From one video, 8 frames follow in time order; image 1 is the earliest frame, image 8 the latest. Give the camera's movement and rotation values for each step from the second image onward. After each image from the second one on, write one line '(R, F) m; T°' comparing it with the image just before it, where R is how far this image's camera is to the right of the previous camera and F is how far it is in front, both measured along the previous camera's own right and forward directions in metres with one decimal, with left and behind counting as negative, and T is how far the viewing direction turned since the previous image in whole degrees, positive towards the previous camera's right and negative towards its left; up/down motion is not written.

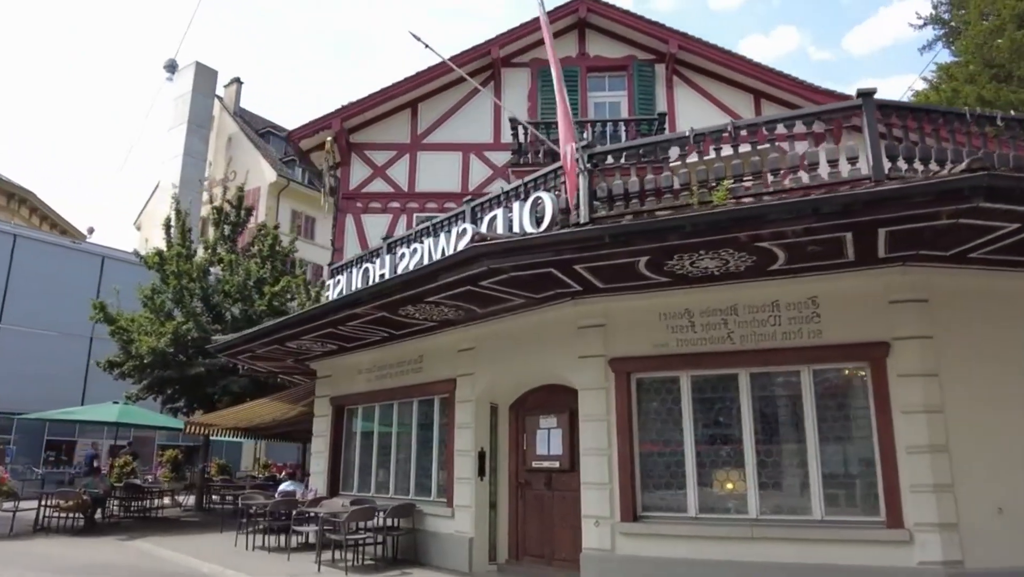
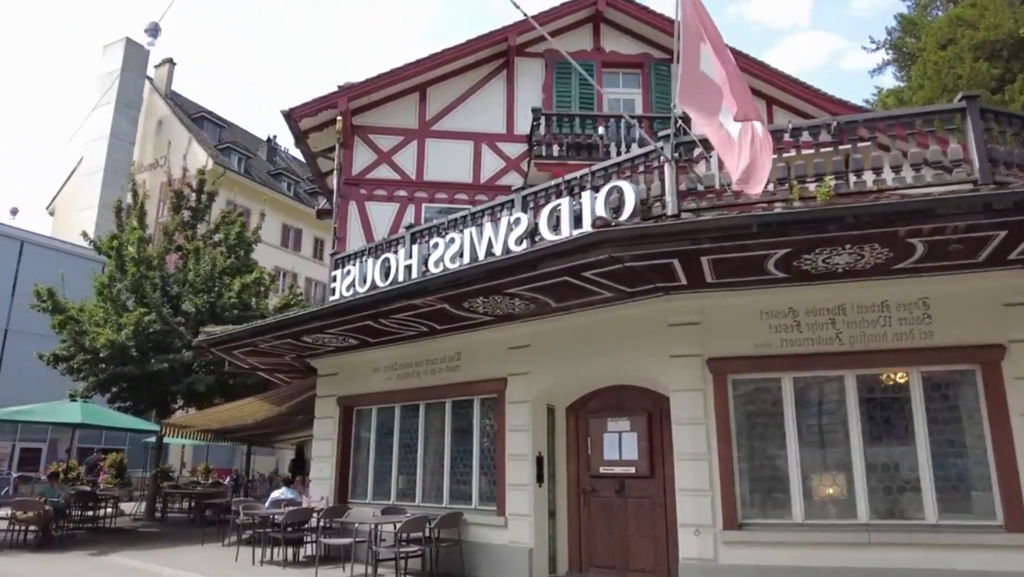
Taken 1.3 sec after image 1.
(-1.8, +0.7) m; +7°
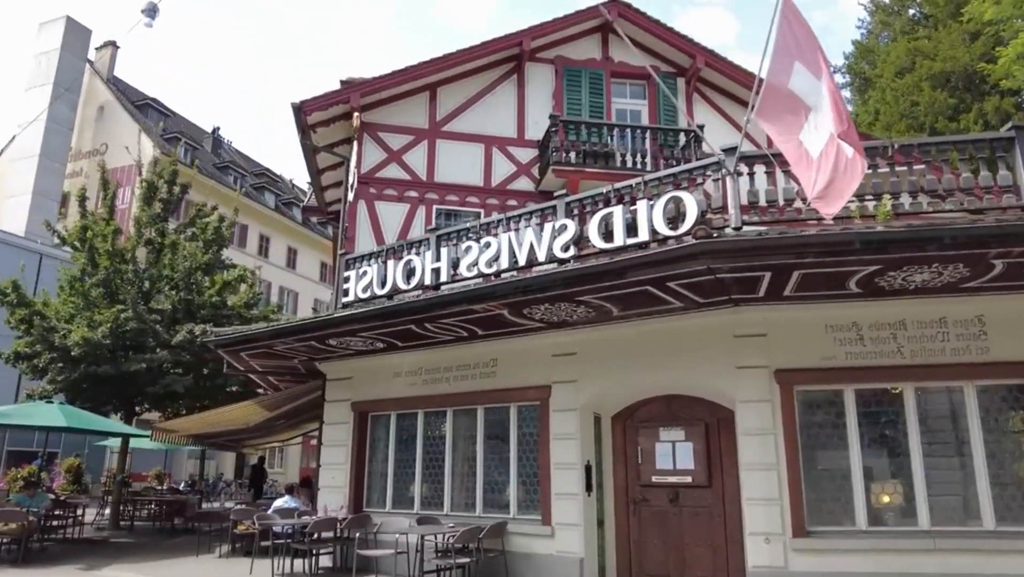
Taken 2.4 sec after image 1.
(-1.5, +0.2) m; +6°
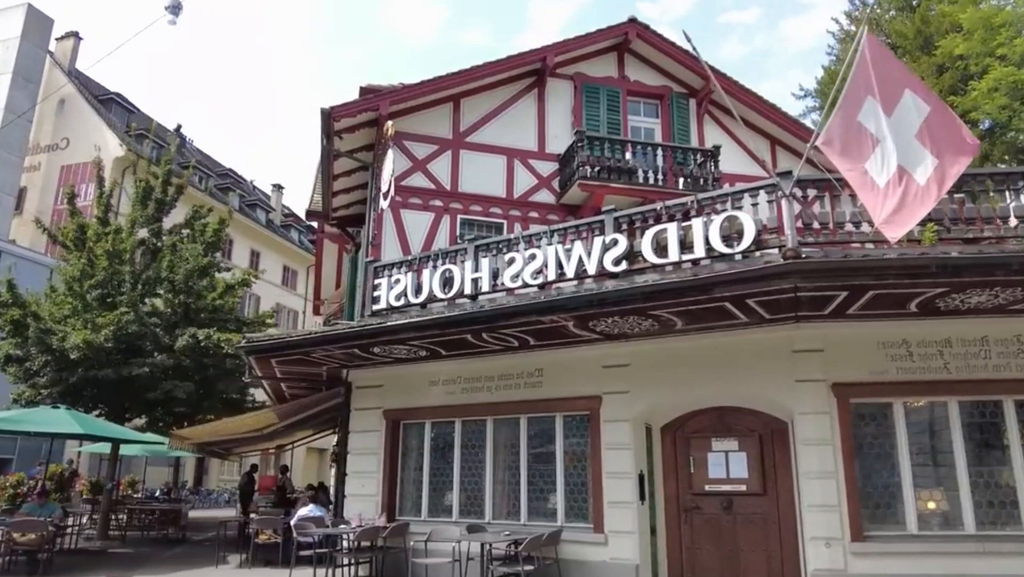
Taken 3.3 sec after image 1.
(-1.4, -0.1) m; +5°
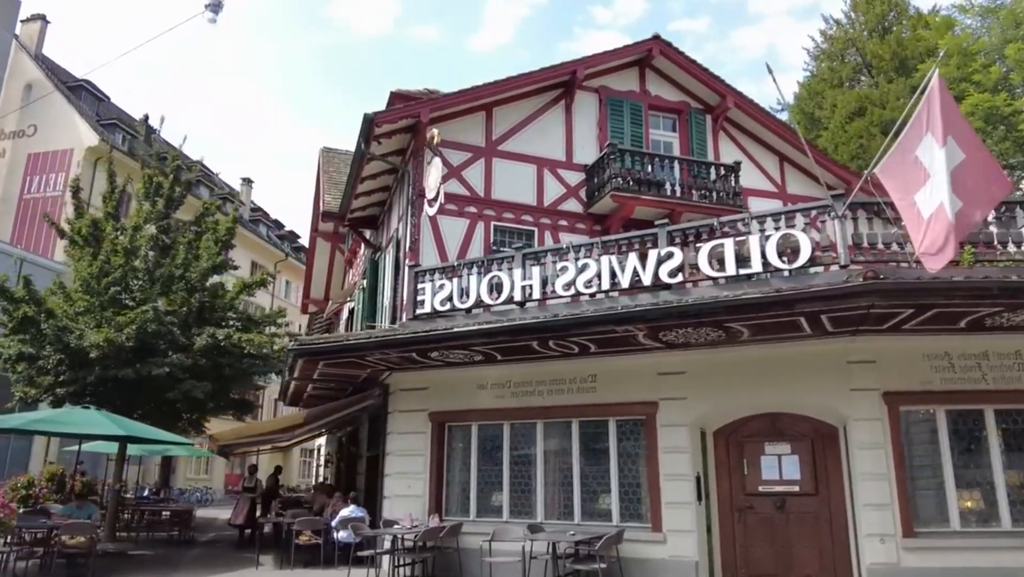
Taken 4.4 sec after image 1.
(-1.6, -0.3) m; +5°
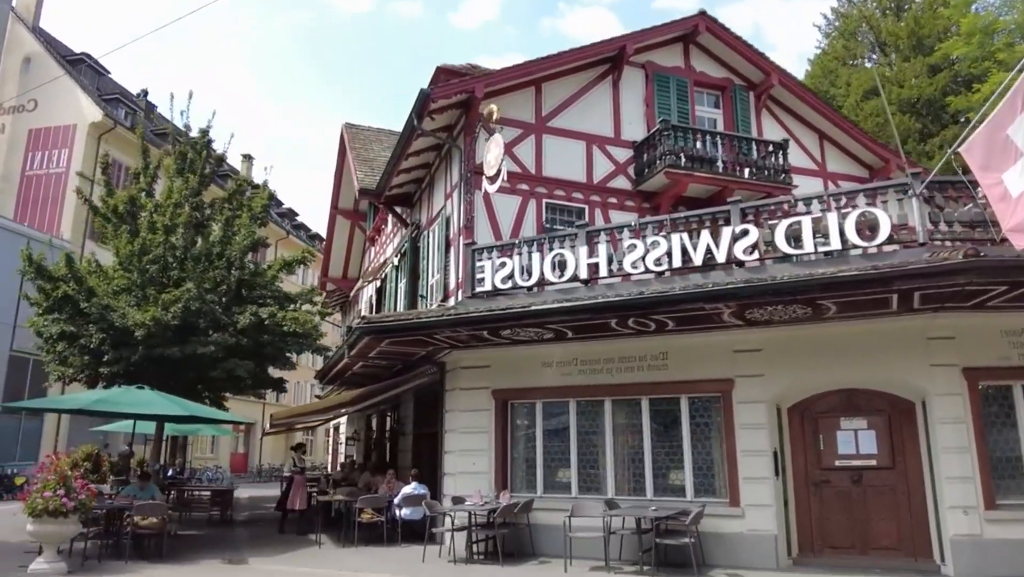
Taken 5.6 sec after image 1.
(-1.3, 0.0) m; +2°
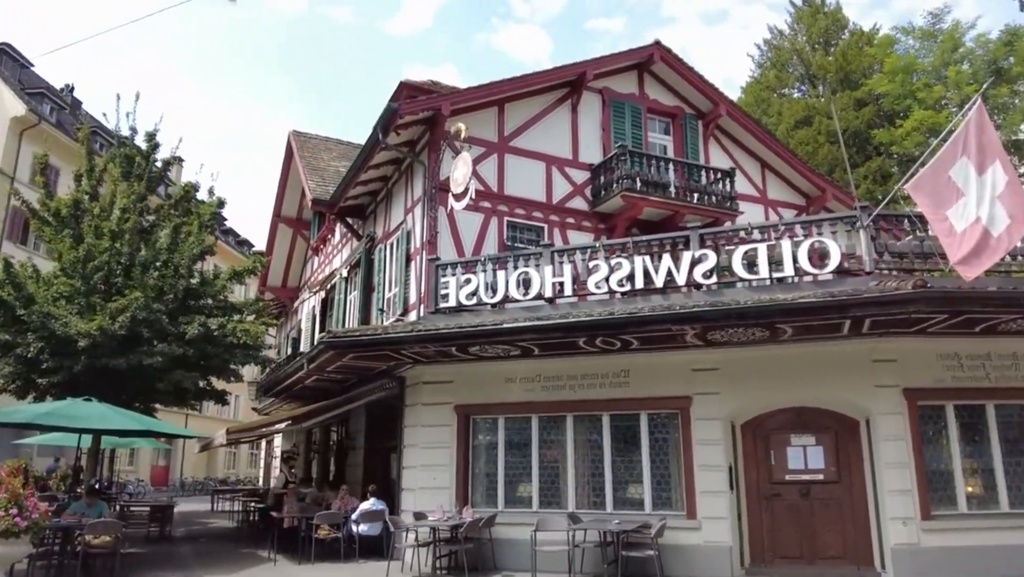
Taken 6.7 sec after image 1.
(-0.6, -0.2) m; +6°
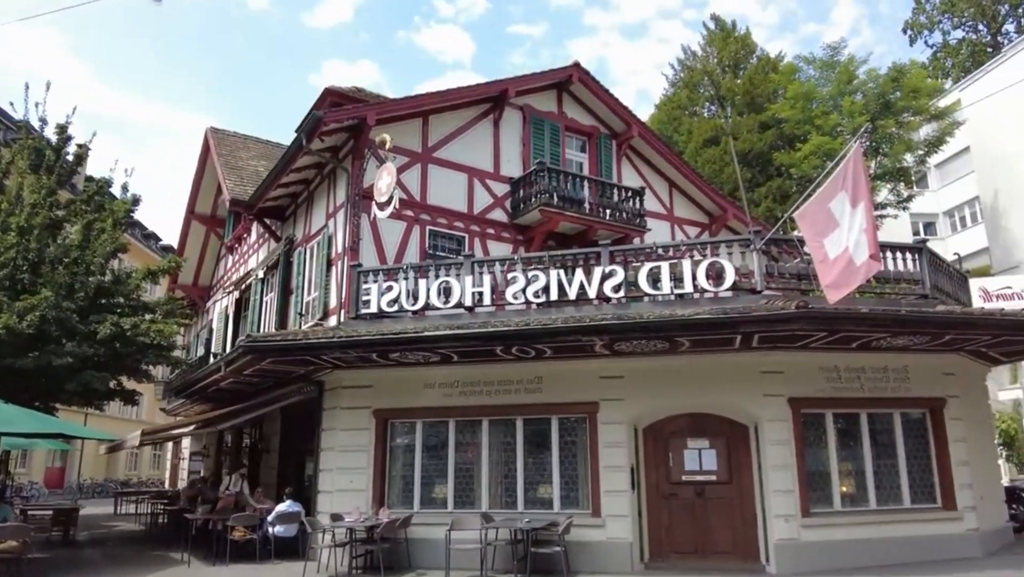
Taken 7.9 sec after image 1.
(-0.1, -0.5) m; +6°
